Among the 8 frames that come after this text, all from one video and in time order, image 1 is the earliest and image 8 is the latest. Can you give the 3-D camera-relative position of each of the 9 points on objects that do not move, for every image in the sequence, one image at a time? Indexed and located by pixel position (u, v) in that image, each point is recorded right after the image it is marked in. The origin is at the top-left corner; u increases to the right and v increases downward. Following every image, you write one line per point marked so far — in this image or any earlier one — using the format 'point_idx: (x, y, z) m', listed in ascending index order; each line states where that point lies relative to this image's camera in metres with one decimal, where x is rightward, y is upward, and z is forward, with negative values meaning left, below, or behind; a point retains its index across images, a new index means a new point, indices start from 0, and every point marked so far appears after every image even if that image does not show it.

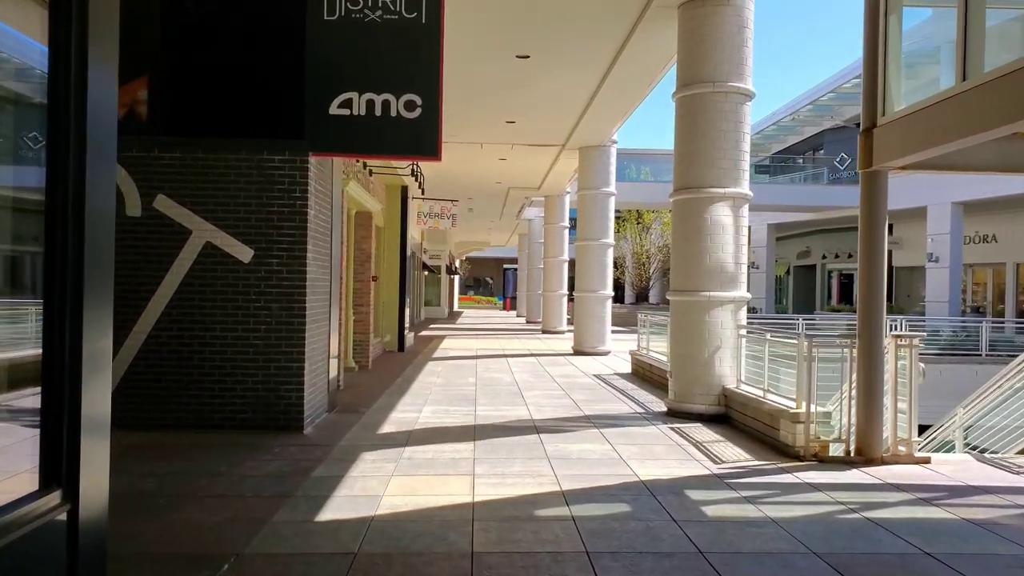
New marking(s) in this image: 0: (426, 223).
0: (-2.2, +1.7, +19.1) m
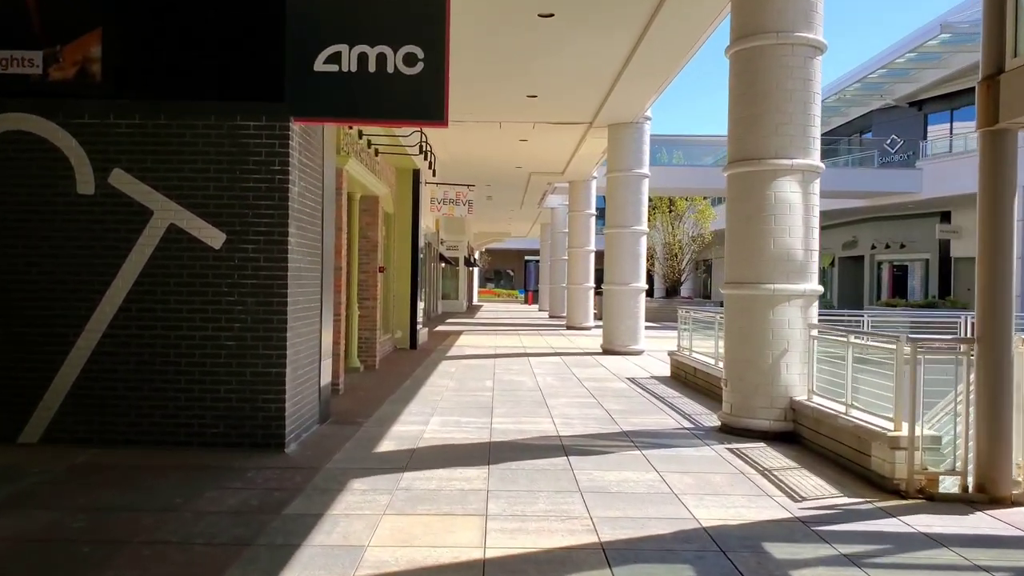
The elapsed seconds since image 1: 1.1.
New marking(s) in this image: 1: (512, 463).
0: (-1.7, +1.9, +17.7) m
1: (0.0, -1.5, +6.3) m
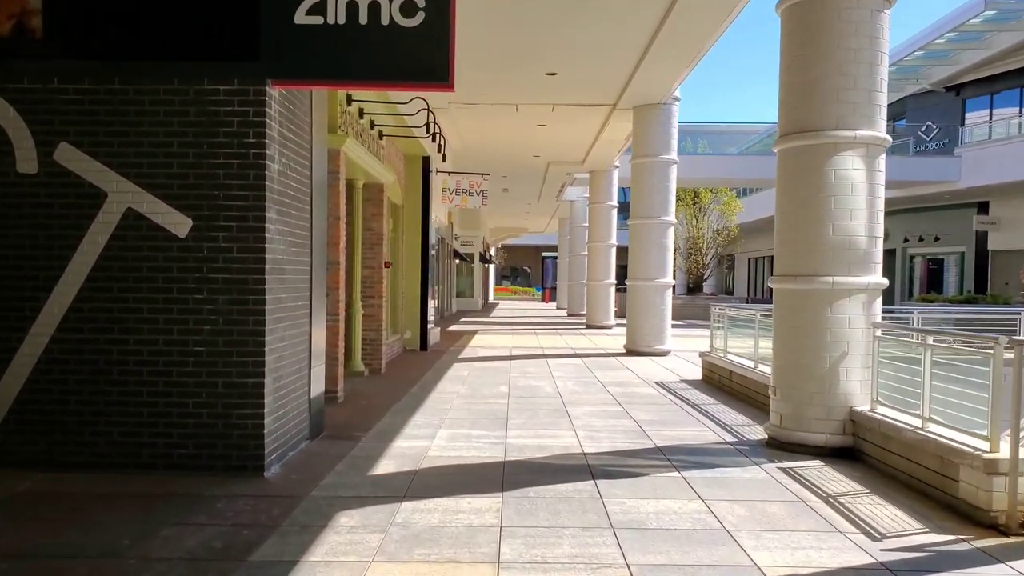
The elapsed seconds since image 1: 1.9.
0: (-1.3, +1.9, +16.8) m
1: (+0.1, -1.4, +5.3) m
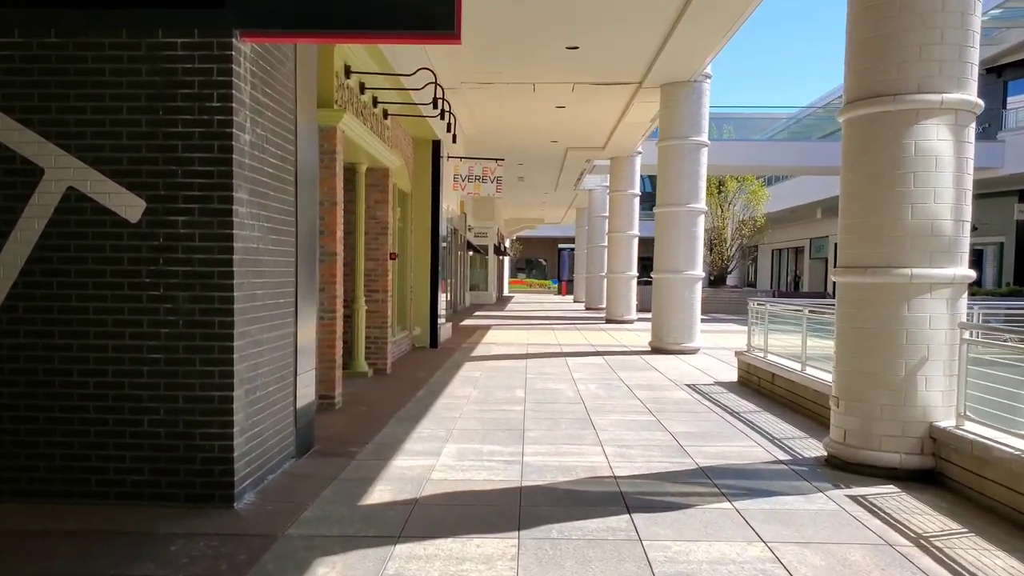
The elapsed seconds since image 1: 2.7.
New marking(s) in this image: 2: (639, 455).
0: (-1.0, +2.1, +15.8) m
1: (+0.2, -1.4, +4.4) m
2: (+1.1, -1.4, +6.2) m
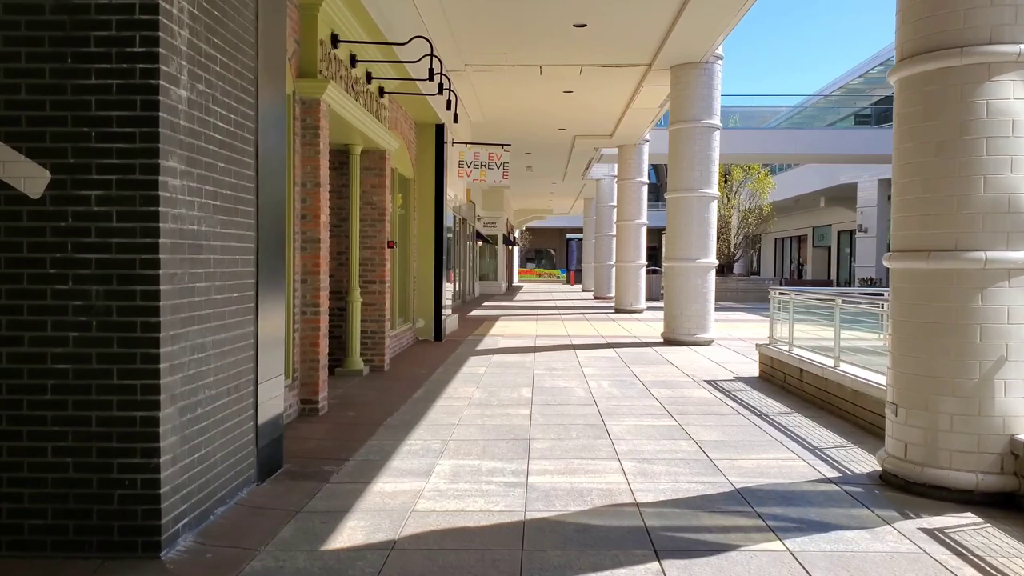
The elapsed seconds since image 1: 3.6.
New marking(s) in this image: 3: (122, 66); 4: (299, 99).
0: (-0.9, +2.3, +14.9) m
1: (+0.2, -1.4, +3.5) m
2: (+1.1, -1.3, +5.3) m
3: (-1.9, +1.0, +3.5) m
4: (-2.0, +1.7, +6.9) m
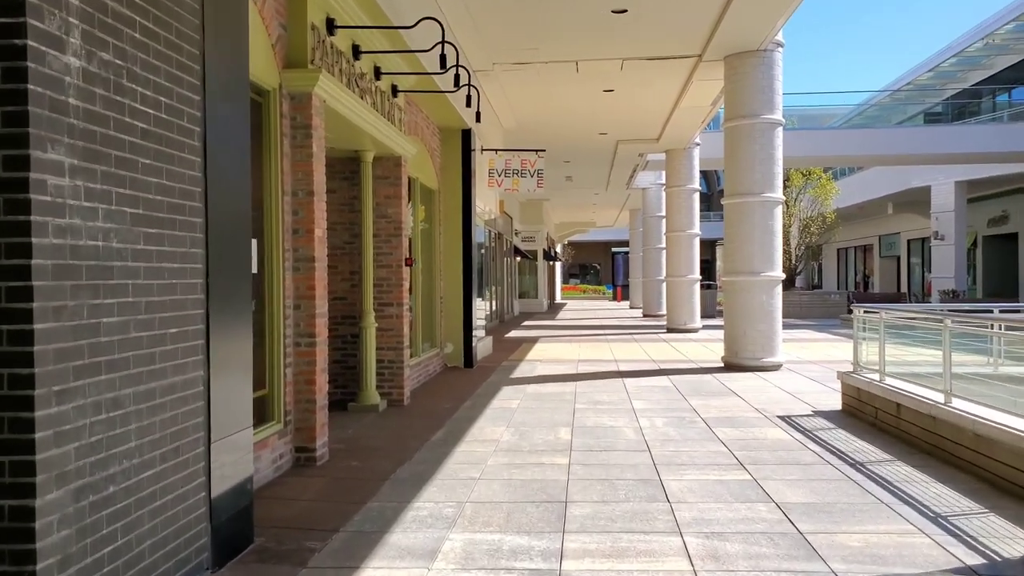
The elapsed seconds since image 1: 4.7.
0: (-0.2, +1.9, +13.8) m
1: (+0.3, -1.5, +2.2) m
2: (+1.2, -1.4, +4.0) m
3: (-1.8, +0.9, +2.5) m
4: (-1.8, +1.5, +5.8) m
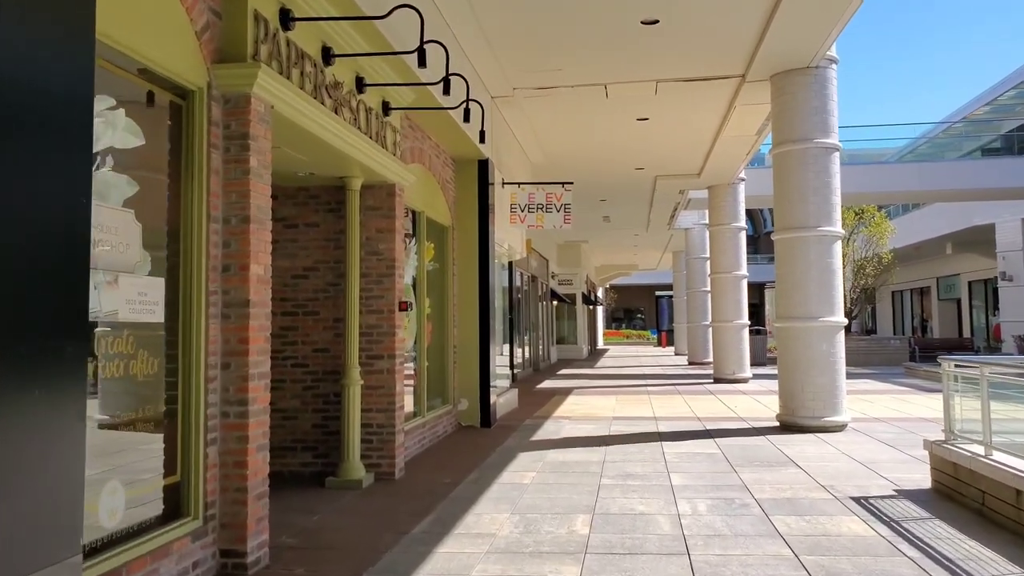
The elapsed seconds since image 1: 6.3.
0: (+0.2, +1.1, +12.5) m
1: (0.0, -1.6, +0.8) m
2: (+1.1, -1.6, +2.5) m
3: (-2.1, +0.8, +1.3) m
4: (-1.8, +1.2, +4.6) m
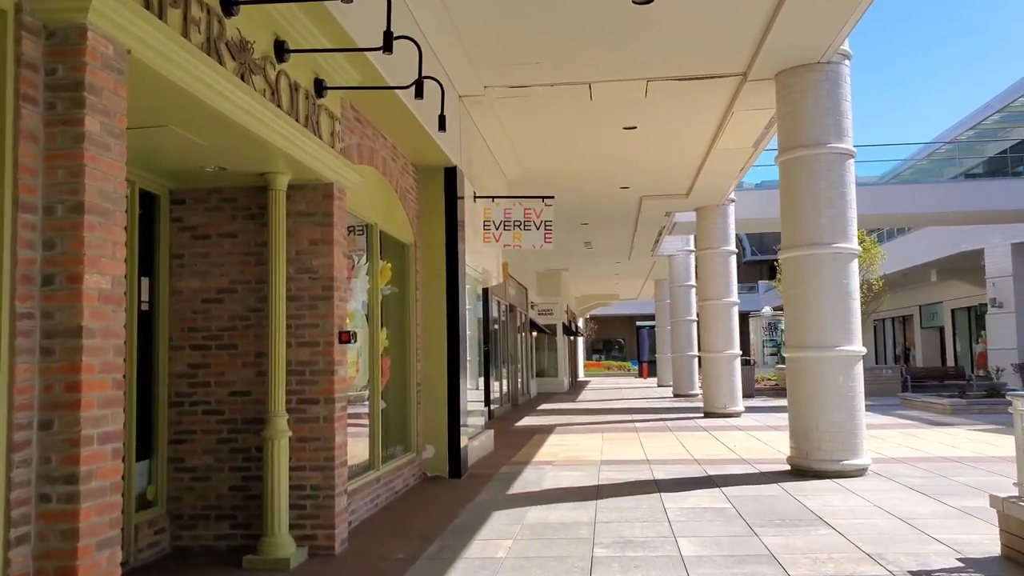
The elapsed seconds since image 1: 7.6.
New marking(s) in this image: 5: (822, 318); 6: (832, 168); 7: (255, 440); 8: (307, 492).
0: (-0.2, +0.7, +11.0) m
1: (0.0, -1.5, -0.8) m
2: (+1.0, -1.6, +1.0) m
3: (-2.2, +0.8, -0.2) m
4: (-2.0, +1.1, +3.2) m
5: (+4.0, -0.4, +9.7) m
6: (+4.1, +1.5, +9.6) m
7: (-2.1, -1.2, +6.0) m
8: (-1.6, -1.6, +6.0) m
